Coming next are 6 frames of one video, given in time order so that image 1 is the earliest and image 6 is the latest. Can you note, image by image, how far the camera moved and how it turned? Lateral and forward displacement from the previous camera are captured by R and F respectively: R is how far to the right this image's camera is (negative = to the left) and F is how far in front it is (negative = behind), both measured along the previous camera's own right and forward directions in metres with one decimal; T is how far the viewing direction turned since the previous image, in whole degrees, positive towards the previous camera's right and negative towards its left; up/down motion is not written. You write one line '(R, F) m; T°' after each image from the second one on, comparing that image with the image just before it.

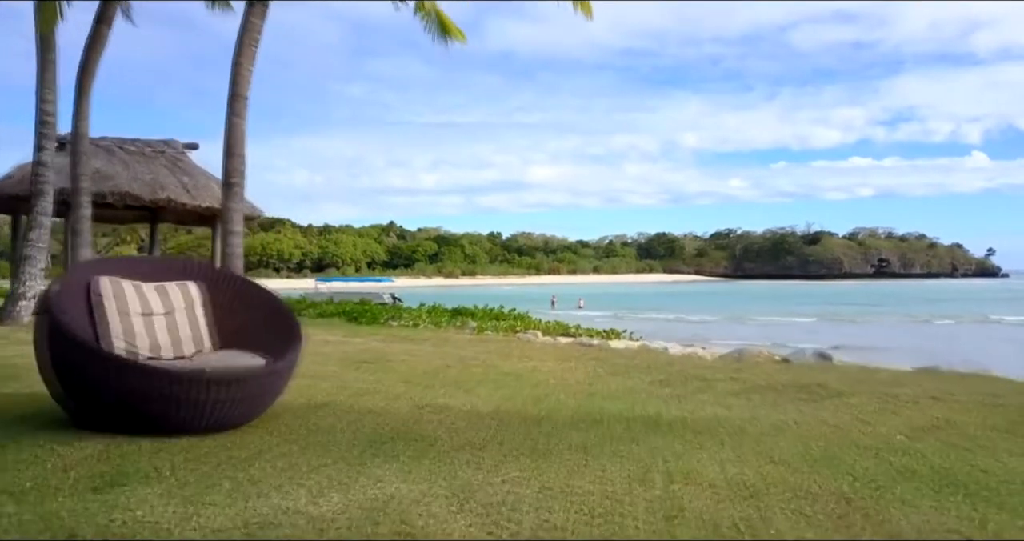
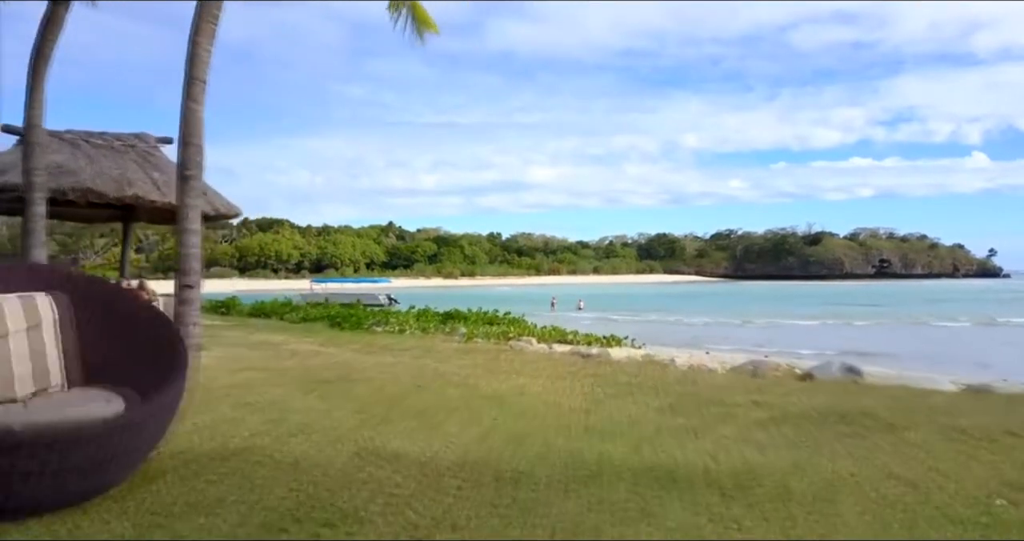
(+0.1, +0.8) m; 0°
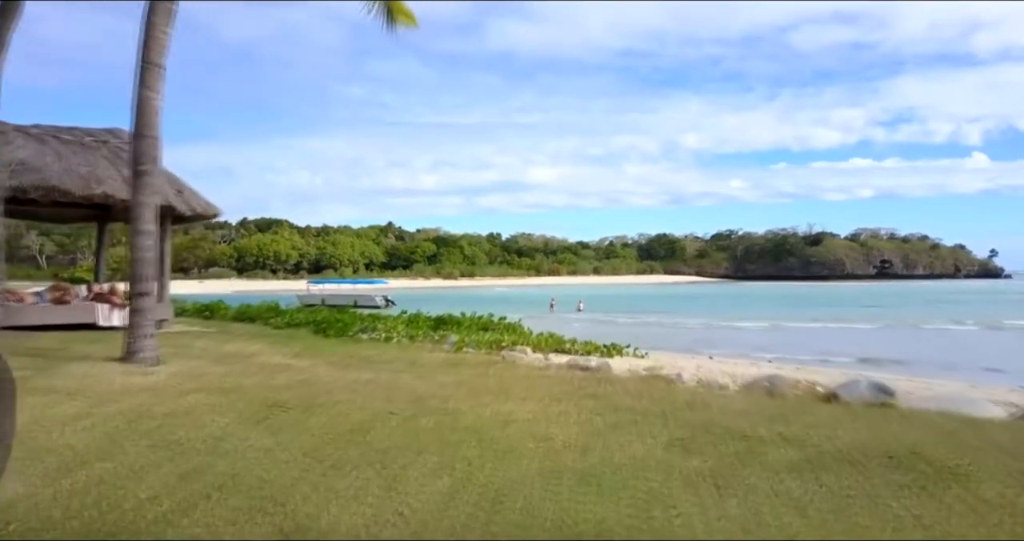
(+0.1, +0.6) m; 0°
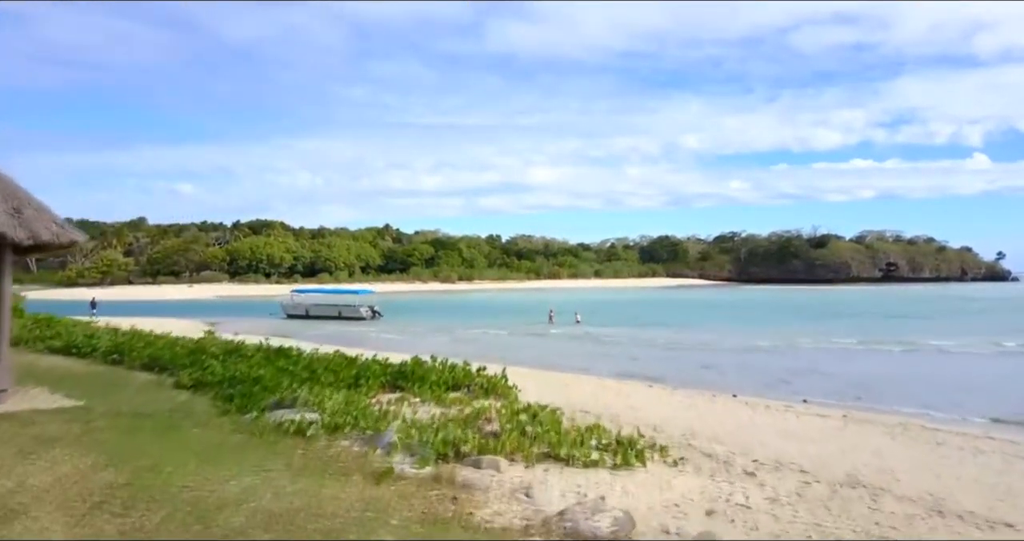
(+0.2, +3.1) m; 0°
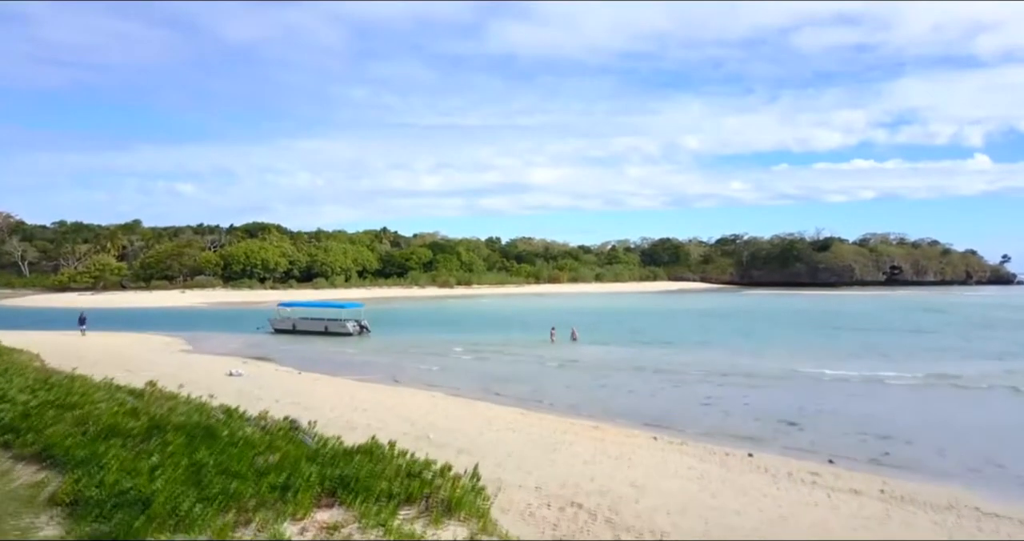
(+0.3, +2.1) m; 0°
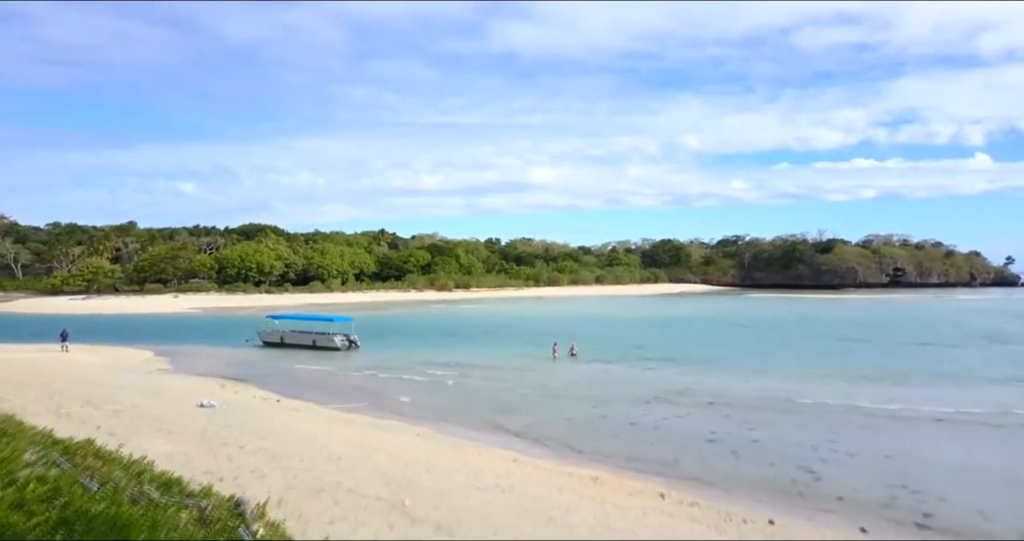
(+0.2, +1.9) m; 0°
